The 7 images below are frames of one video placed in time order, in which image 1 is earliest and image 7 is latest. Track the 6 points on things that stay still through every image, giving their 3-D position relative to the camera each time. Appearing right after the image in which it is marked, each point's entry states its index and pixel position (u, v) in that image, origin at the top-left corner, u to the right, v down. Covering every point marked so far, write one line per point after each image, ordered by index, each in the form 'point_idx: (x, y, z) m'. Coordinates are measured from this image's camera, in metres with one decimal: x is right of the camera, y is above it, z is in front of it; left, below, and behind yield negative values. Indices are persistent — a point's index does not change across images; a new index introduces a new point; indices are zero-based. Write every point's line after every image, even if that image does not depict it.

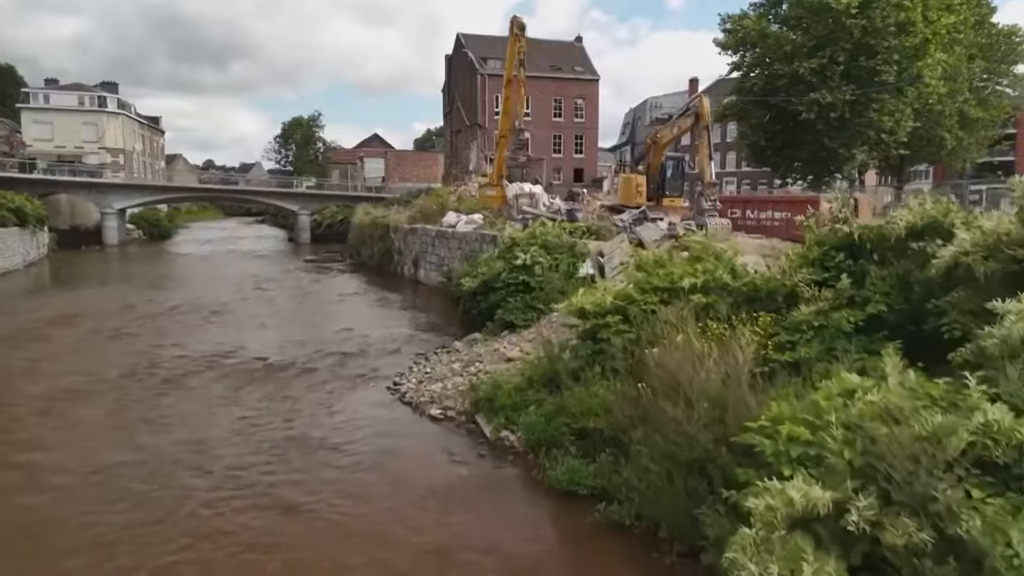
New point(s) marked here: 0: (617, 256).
0: (+2.2, +0.6, +15.5) m
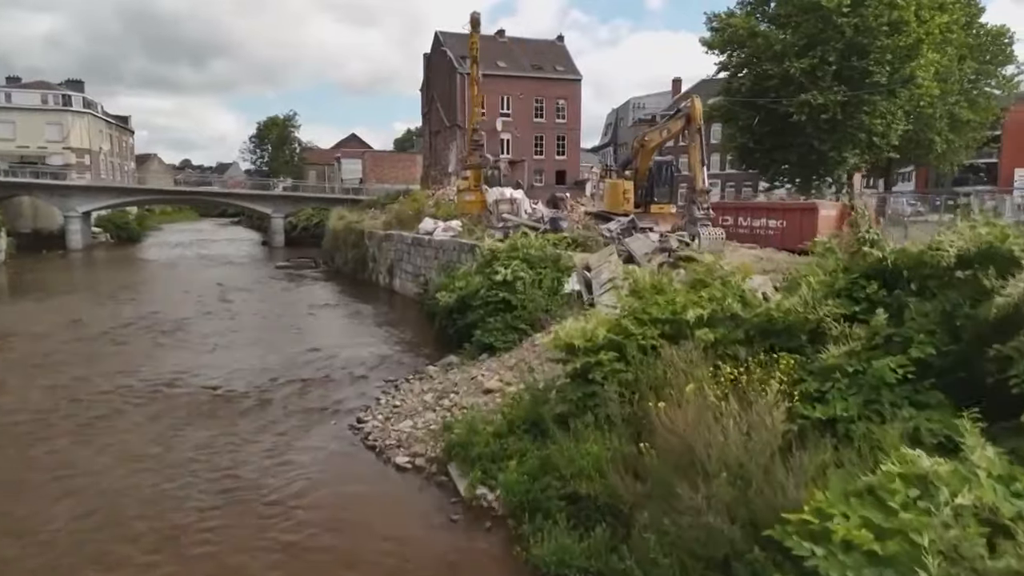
0: (+1.8, +0.3, +14.2) m
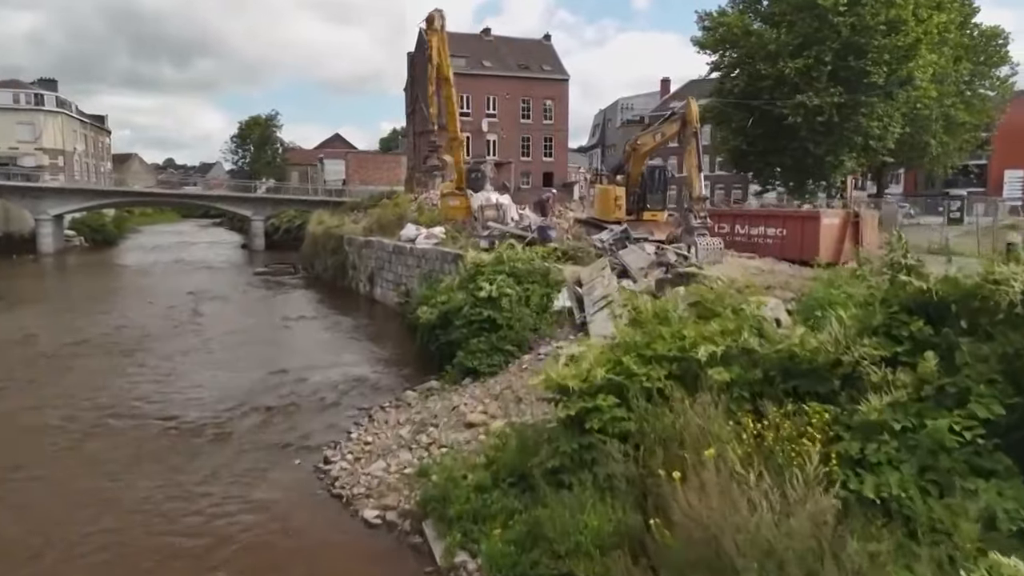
0: (+1.5, 0.0, +13.1) m
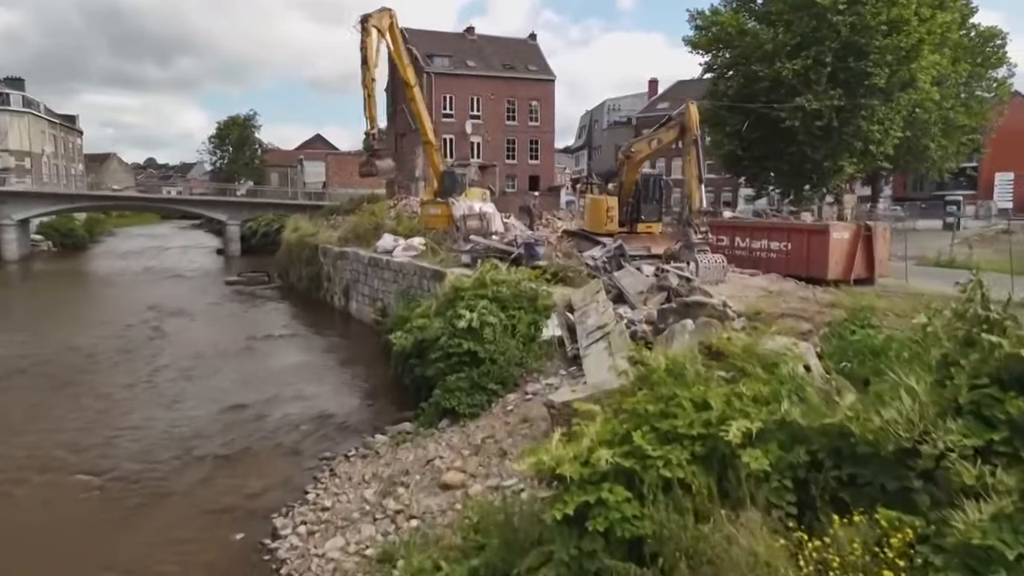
0: (+1.3, -0.5, +11.7) m
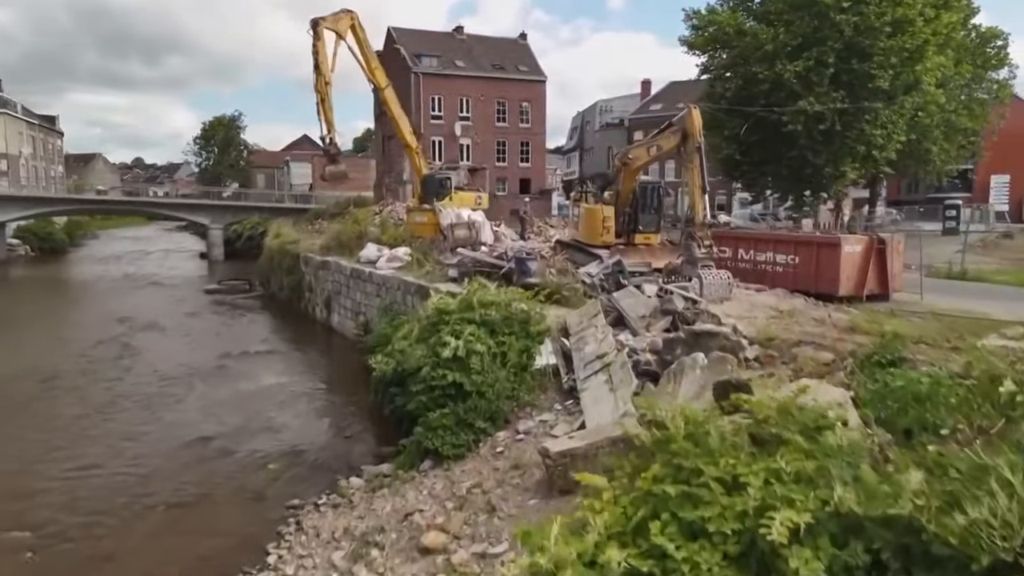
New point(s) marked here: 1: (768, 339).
0: (+1.1, -0.8, +10.6) m
1: (+3.7, -0.7, +10.8) m
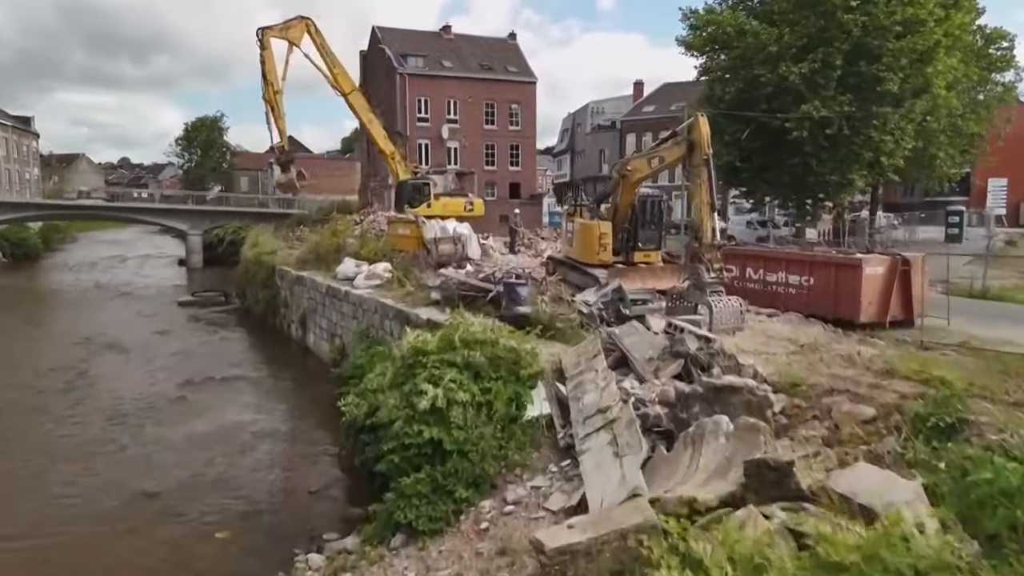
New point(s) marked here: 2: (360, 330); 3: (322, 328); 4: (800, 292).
0: (+1.0, -1.3, +9.2) m
1: (+3.6, -1.2, +9.4) m
2: (-3.4, -0.9, +16.7) m
3: (-5.1, -1.1, +19.8) m
4: (+5.8, -0.1, +15.0) m
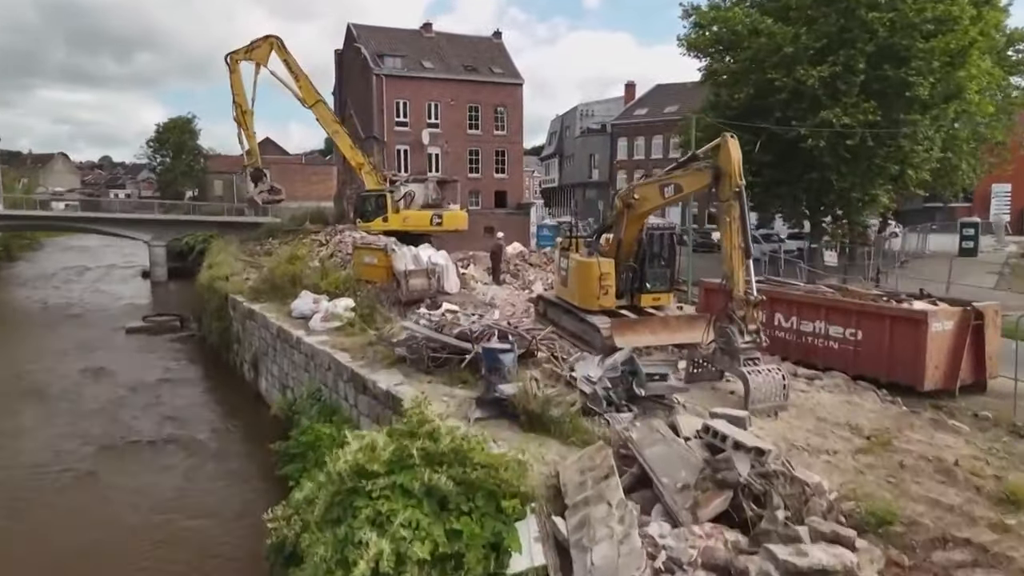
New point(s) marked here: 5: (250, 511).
0: (+0.8, -2.2, +6.4) m
1: (+3.4, -2.1, +6.7) m
2: (-3.7, -1.9, +13.9) m
3: (-5.5, -2.0, +17.0) m
4: (+5.6, -1.0, +12.3) m
5: (-4.3, -3.5, +11.9) m
